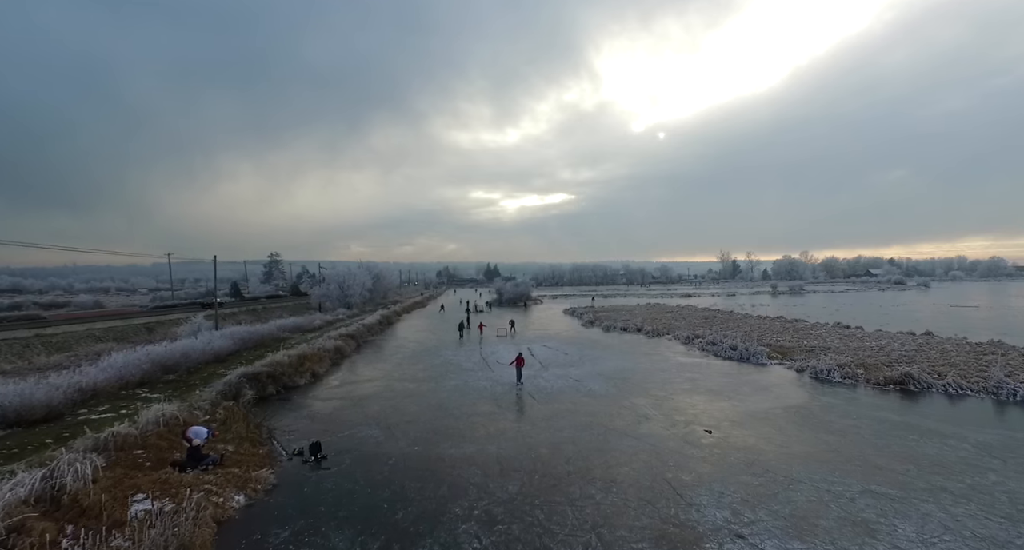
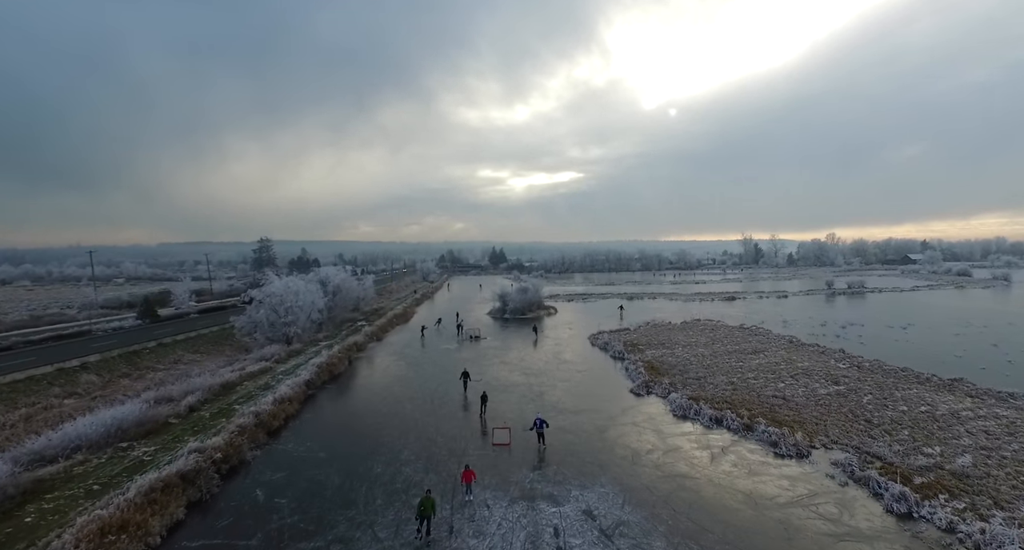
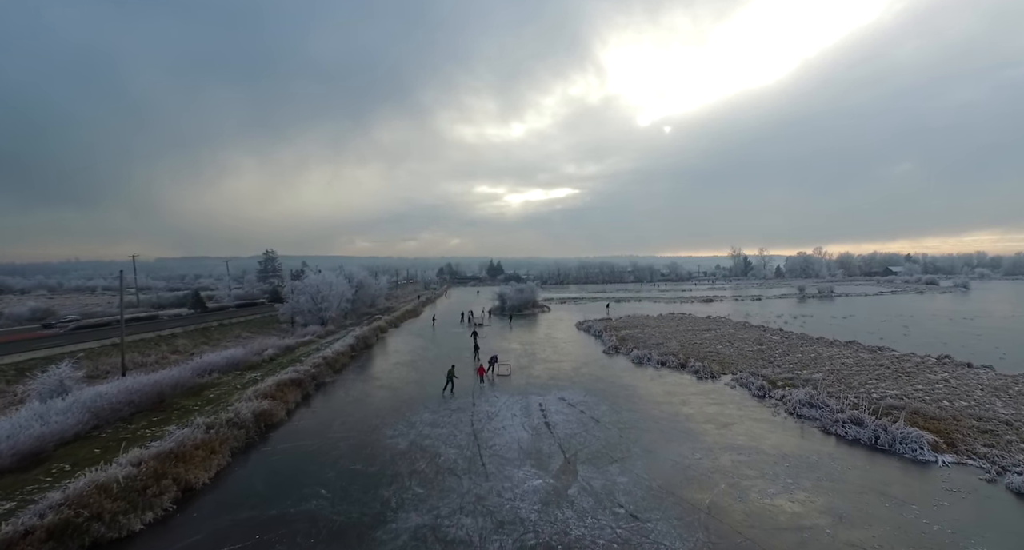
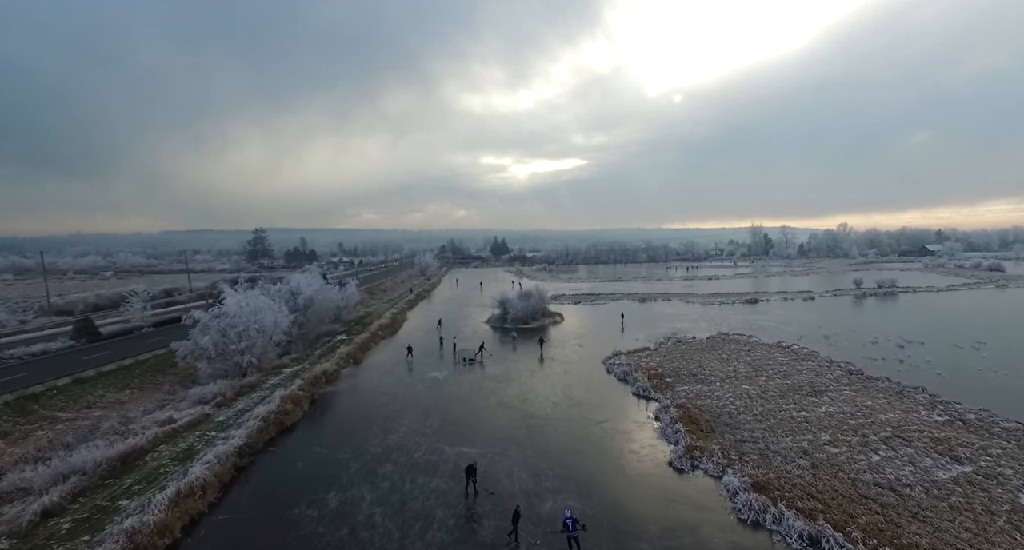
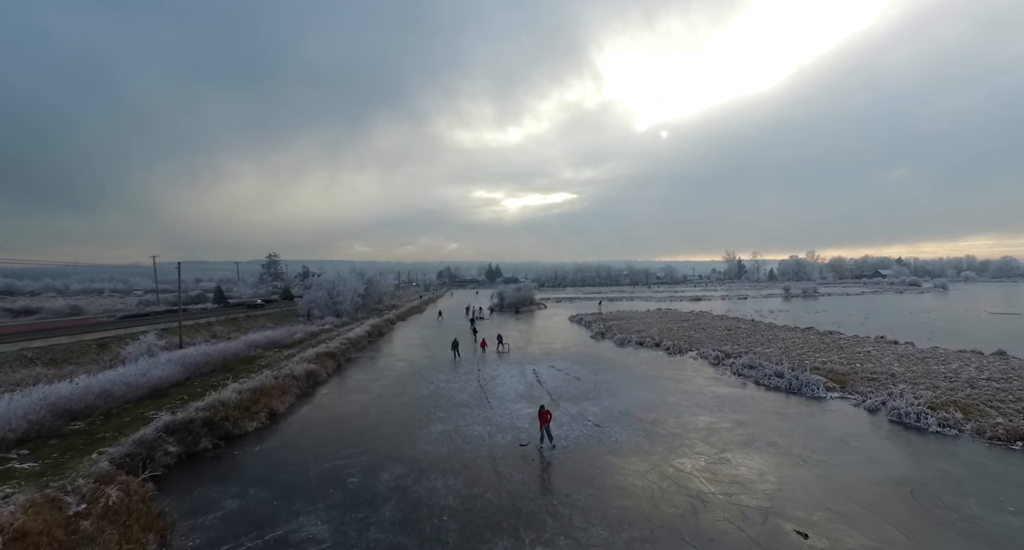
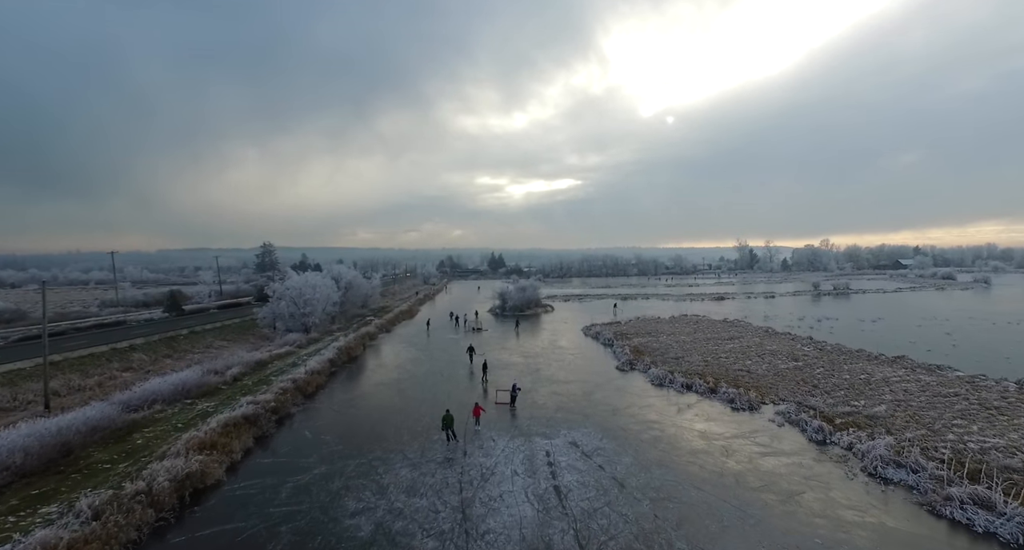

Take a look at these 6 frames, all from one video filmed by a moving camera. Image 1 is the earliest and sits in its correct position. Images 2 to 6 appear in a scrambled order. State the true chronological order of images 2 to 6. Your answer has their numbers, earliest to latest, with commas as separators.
5, 3, 6, 2, 4
